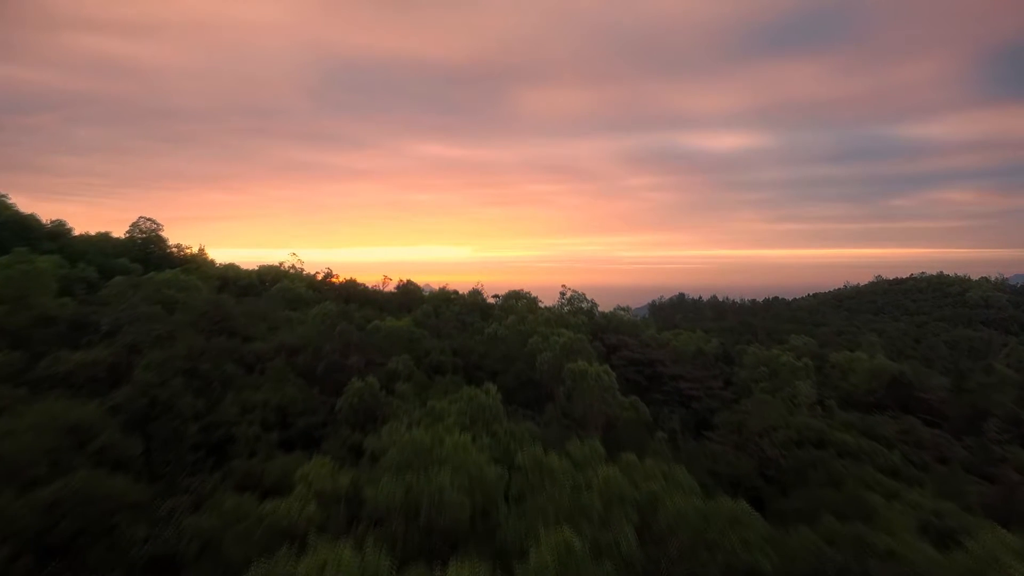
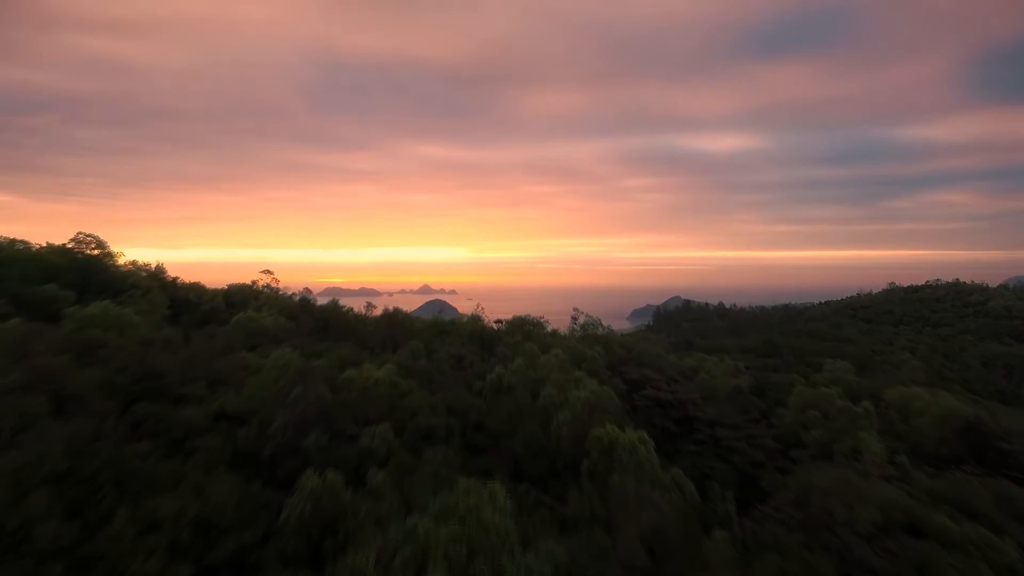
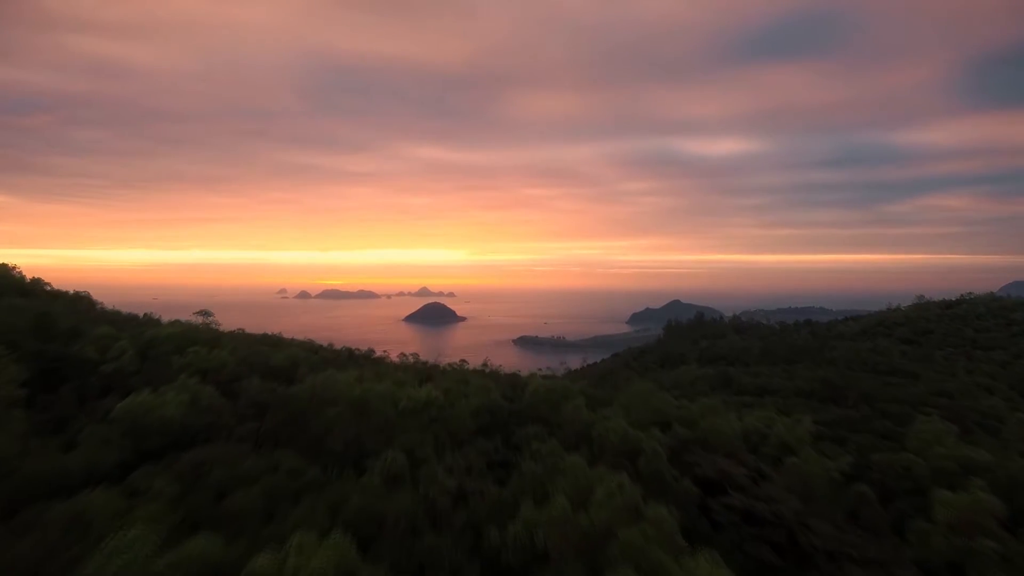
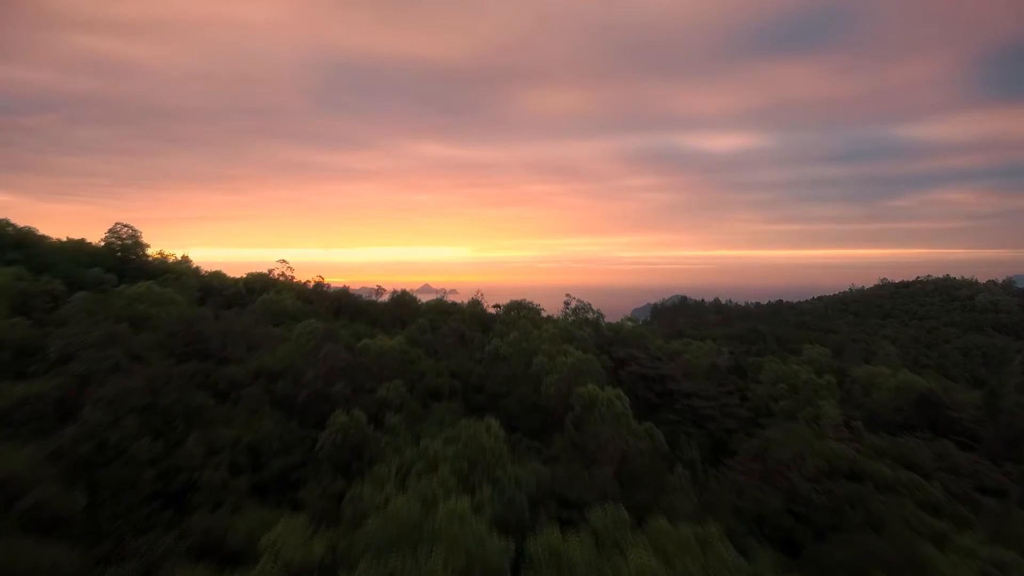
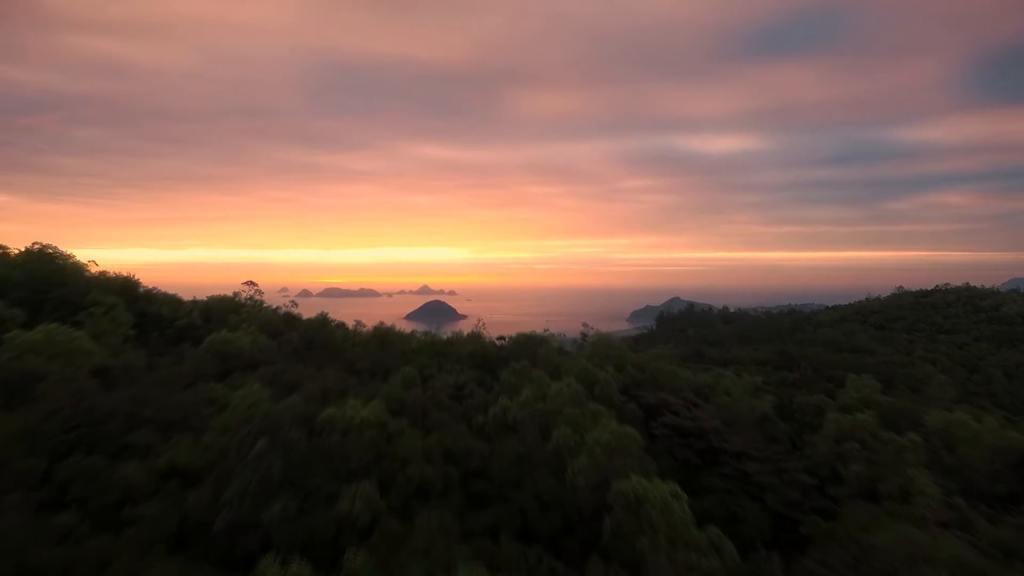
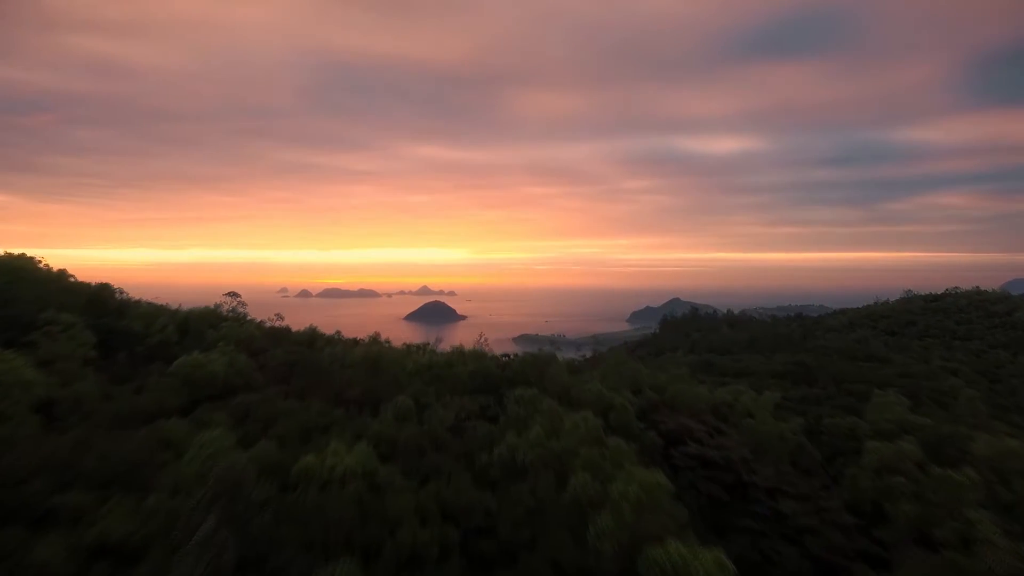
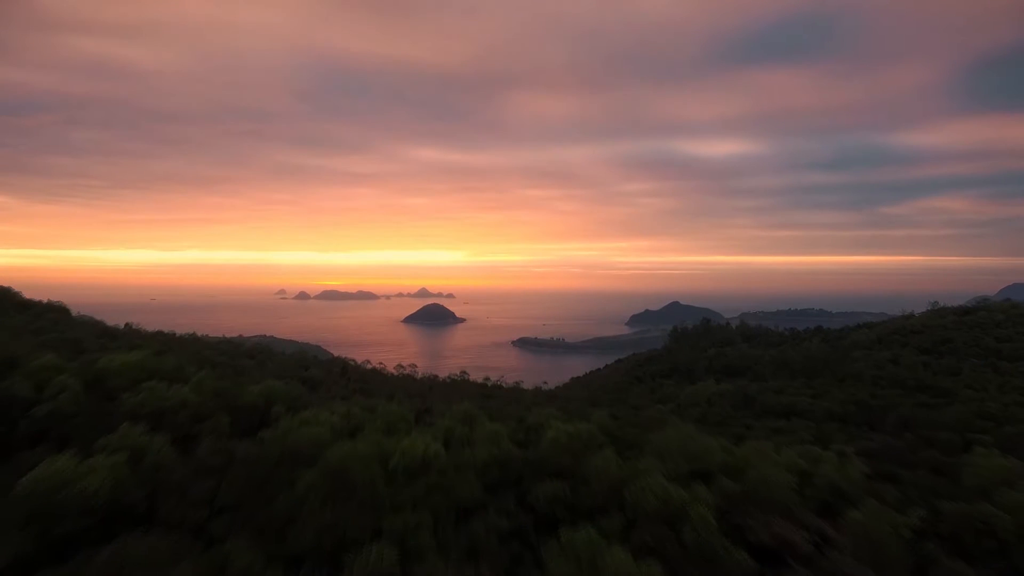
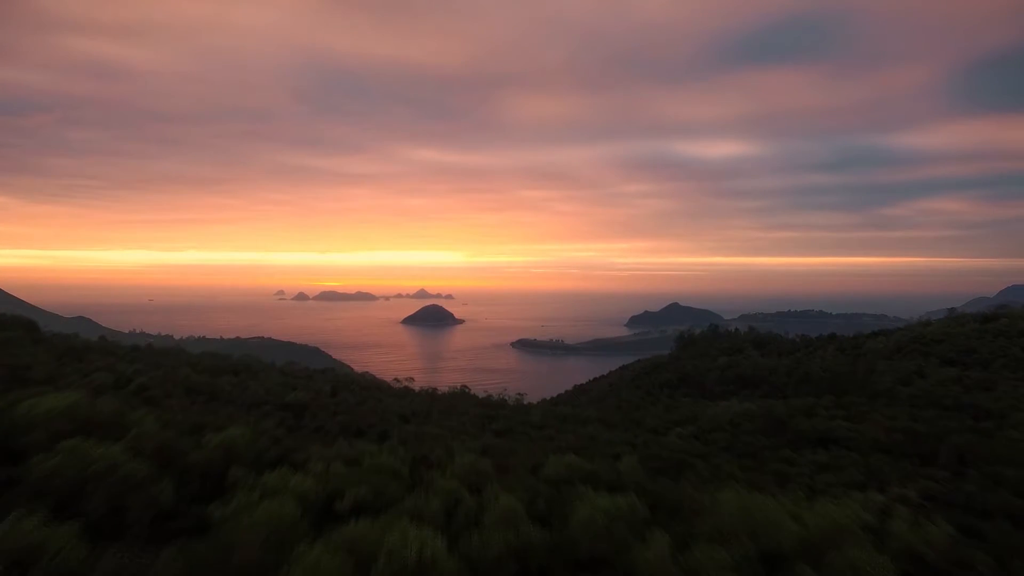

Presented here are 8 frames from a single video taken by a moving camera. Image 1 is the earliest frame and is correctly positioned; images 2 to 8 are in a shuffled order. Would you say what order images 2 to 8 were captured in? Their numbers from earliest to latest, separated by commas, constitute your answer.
4, 2, 5, 6, 3, 7, 8
